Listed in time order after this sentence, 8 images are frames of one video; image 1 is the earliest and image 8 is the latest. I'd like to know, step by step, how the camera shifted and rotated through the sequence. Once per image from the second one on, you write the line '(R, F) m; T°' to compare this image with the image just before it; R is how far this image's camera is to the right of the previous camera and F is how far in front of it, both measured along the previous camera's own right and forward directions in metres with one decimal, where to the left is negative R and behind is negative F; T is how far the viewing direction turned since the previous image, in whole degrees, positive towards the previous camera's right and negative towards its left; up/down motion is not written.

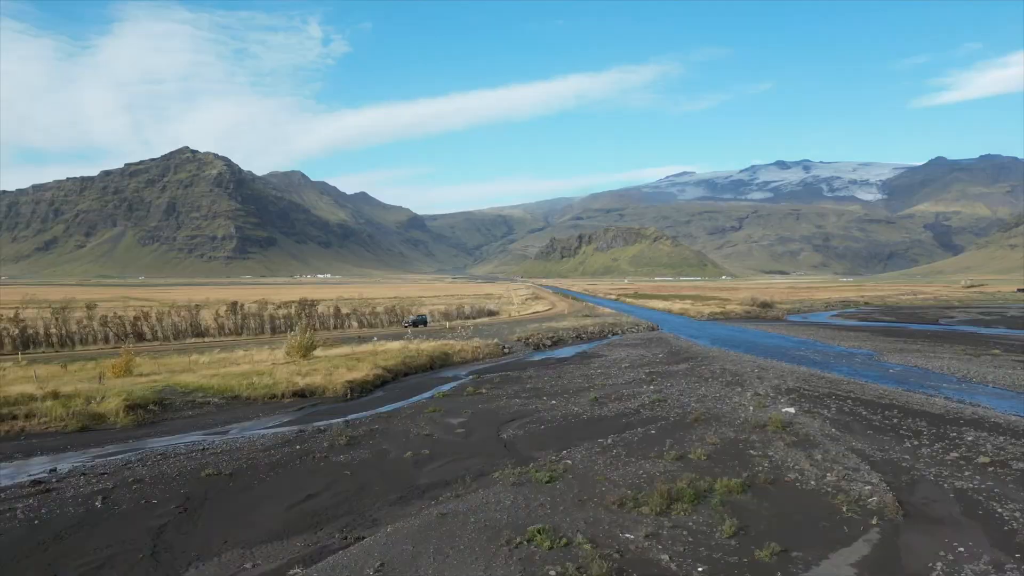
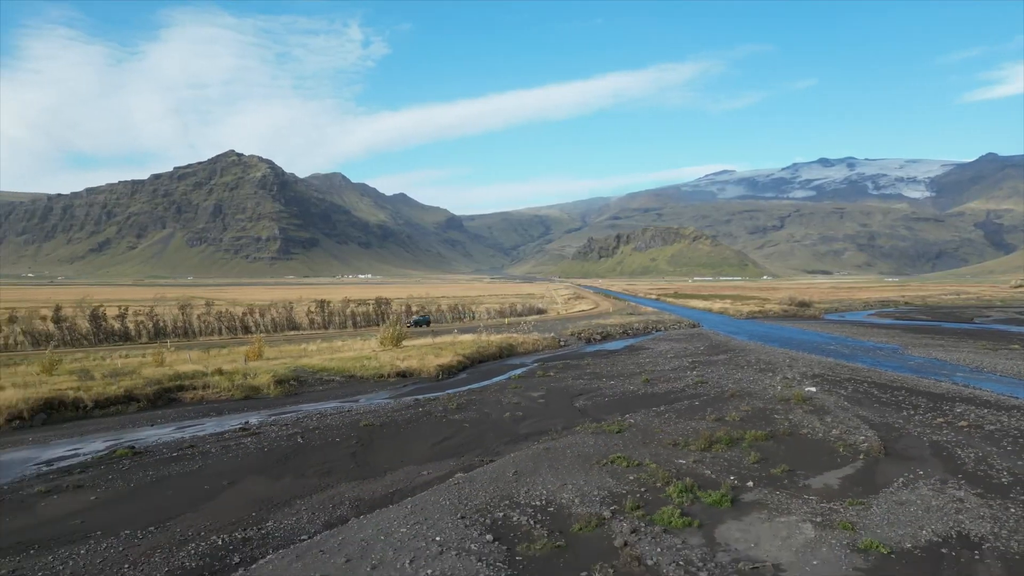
(-1.4, -6.3) m; -3°
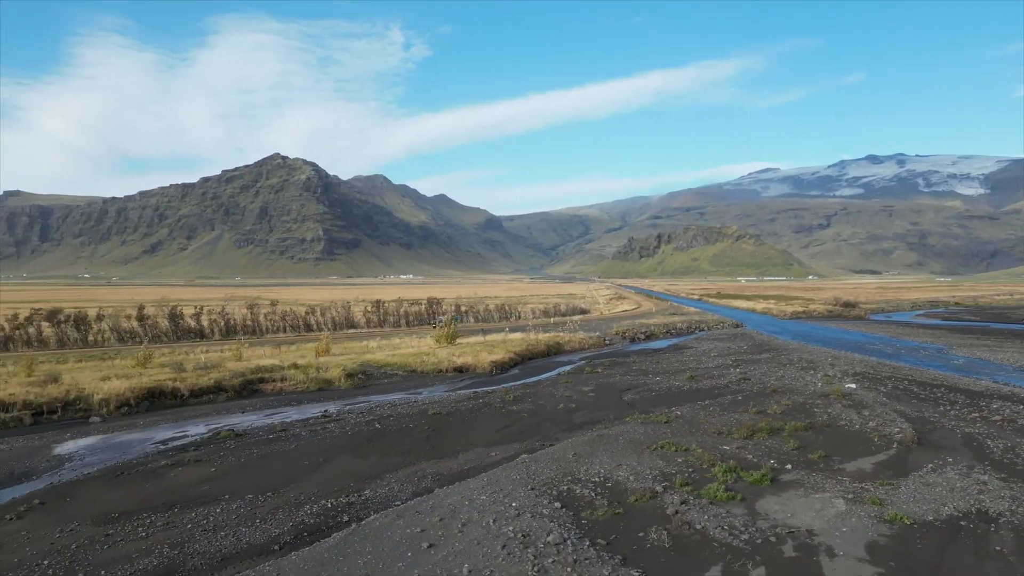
(-0.6, -2.3) m; -3°
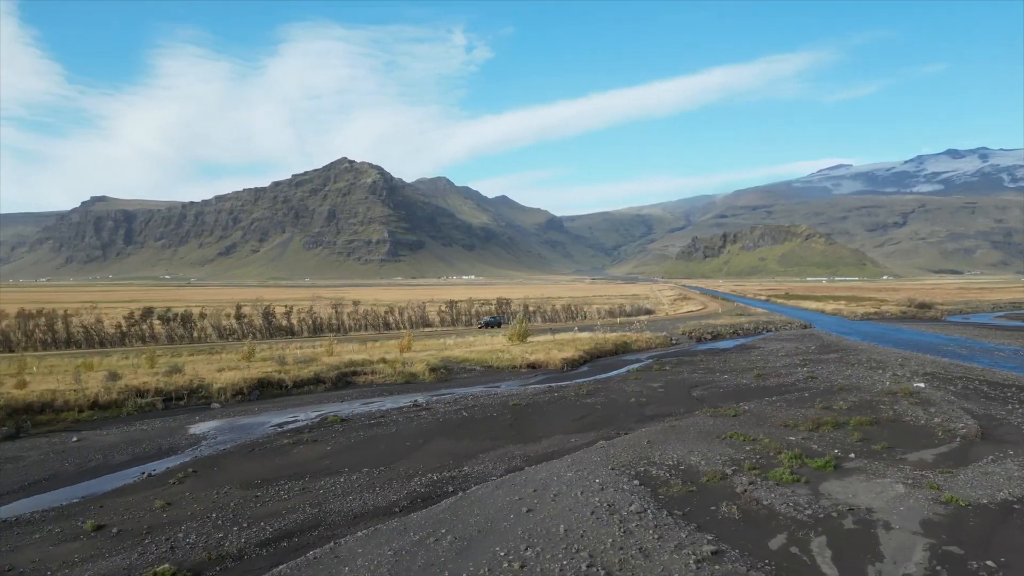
(-0.6, -2.2) m; -5°
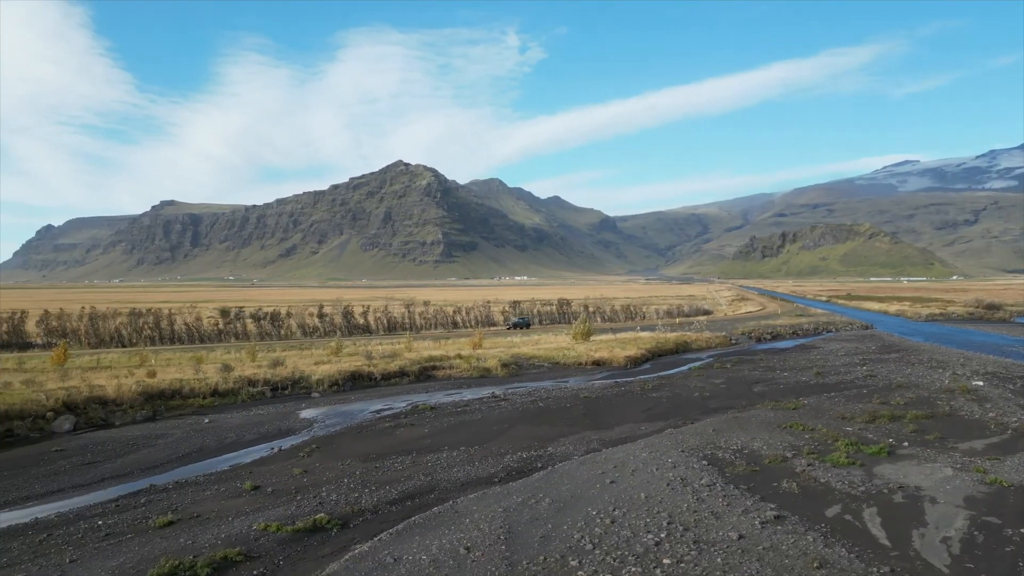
(-0.8, -2.7) m; -4°
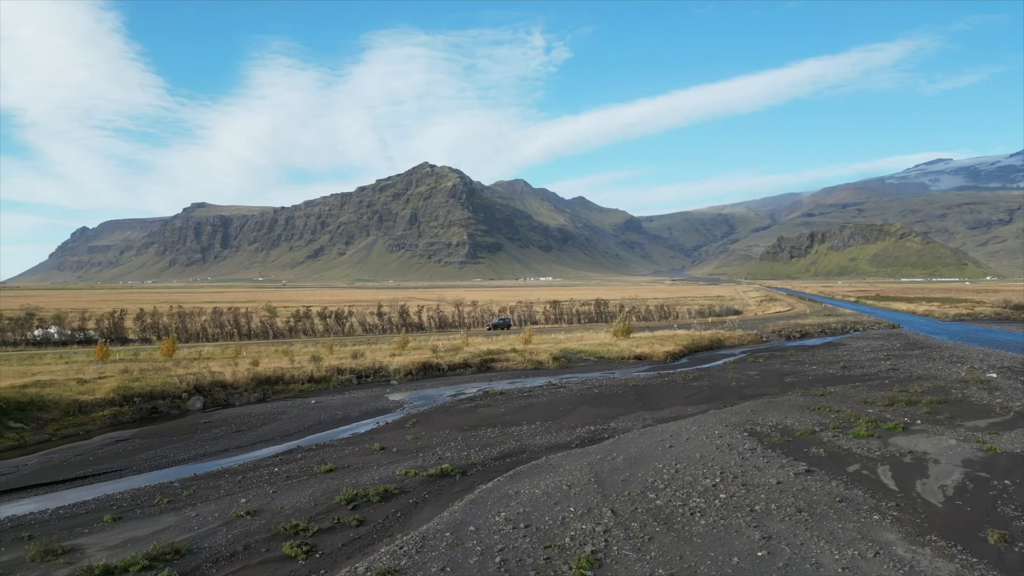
(-1.7, -4.4) m; -2°
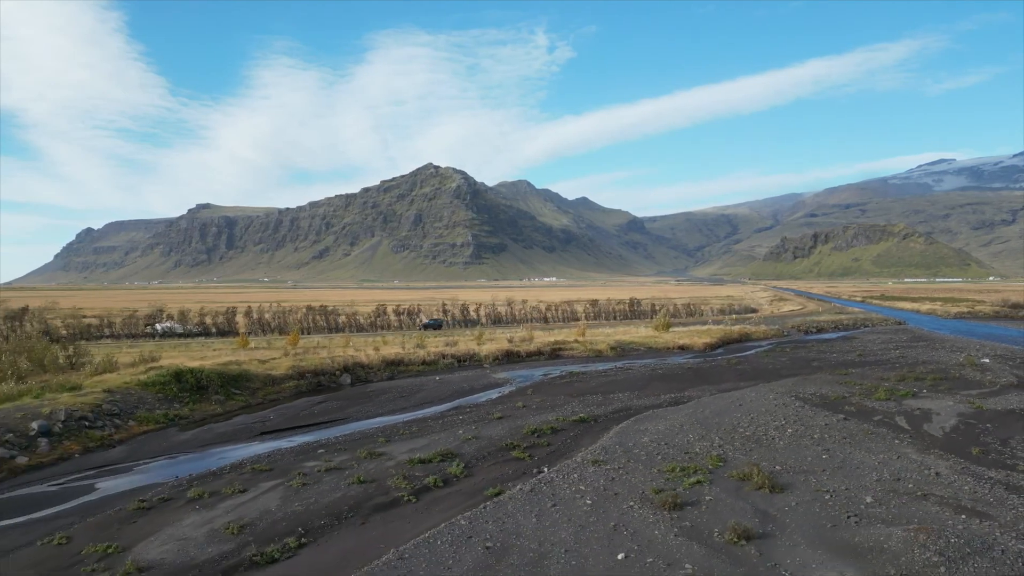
(-4.7, -8.0) m; 0°
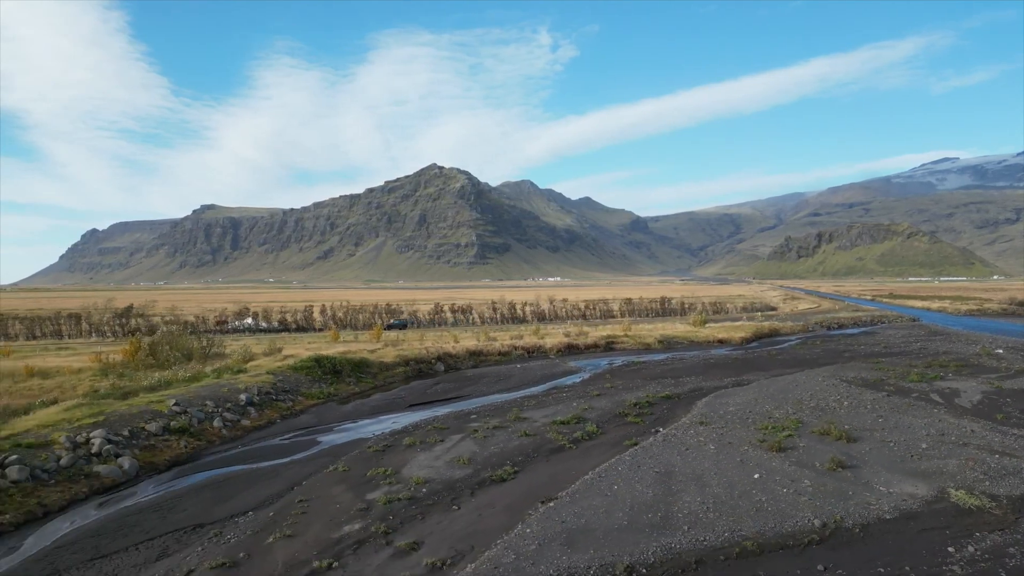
(-4.5, -5.6) m; 0°
